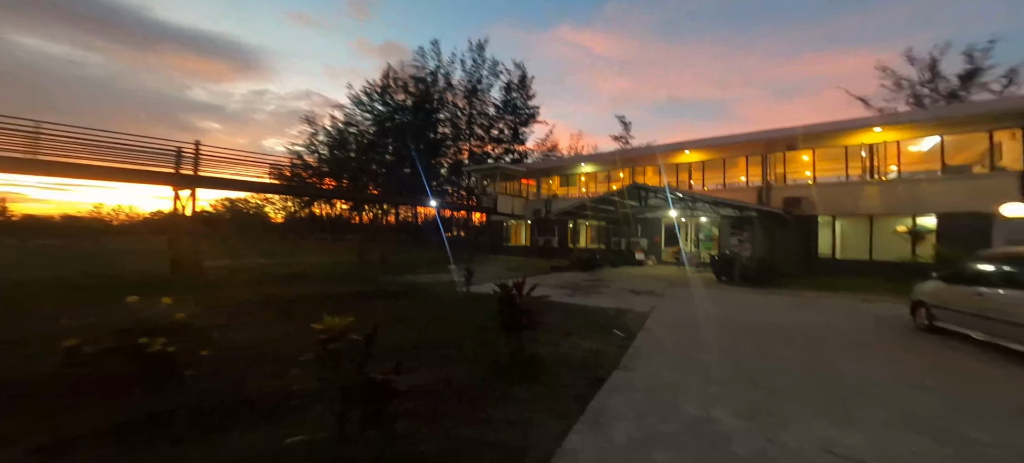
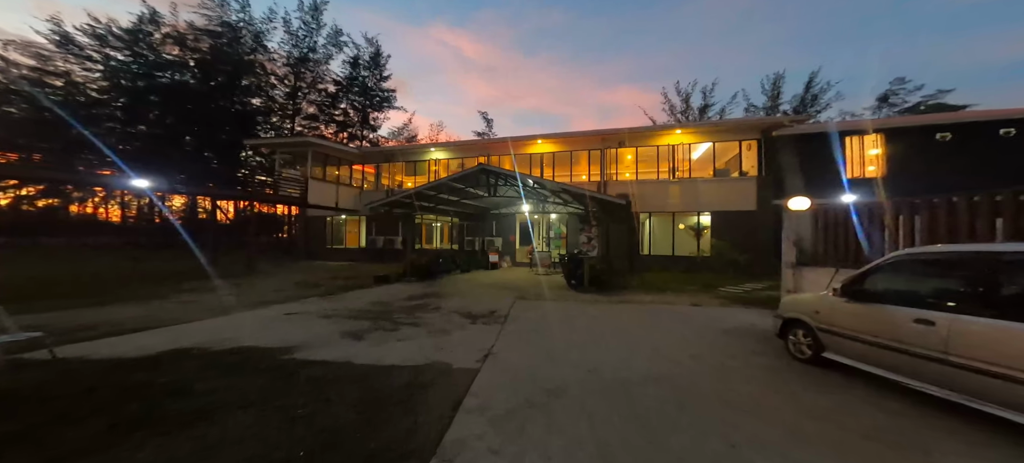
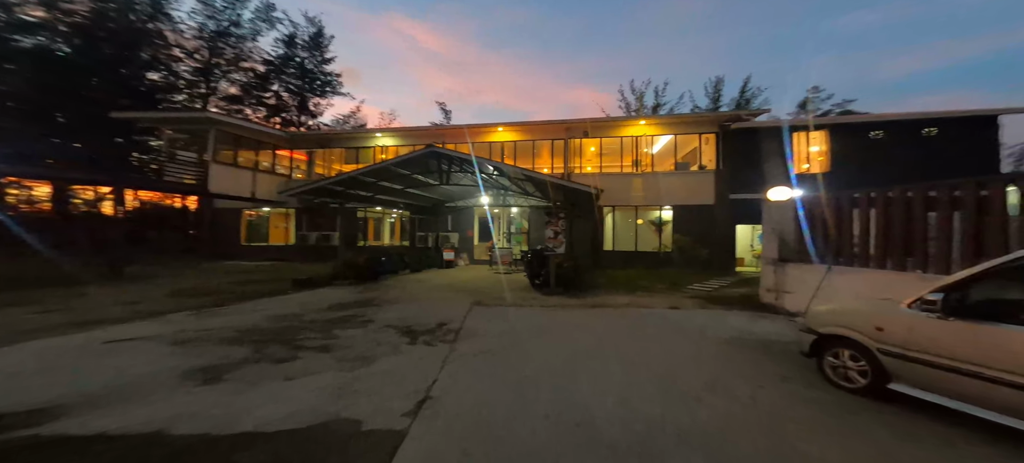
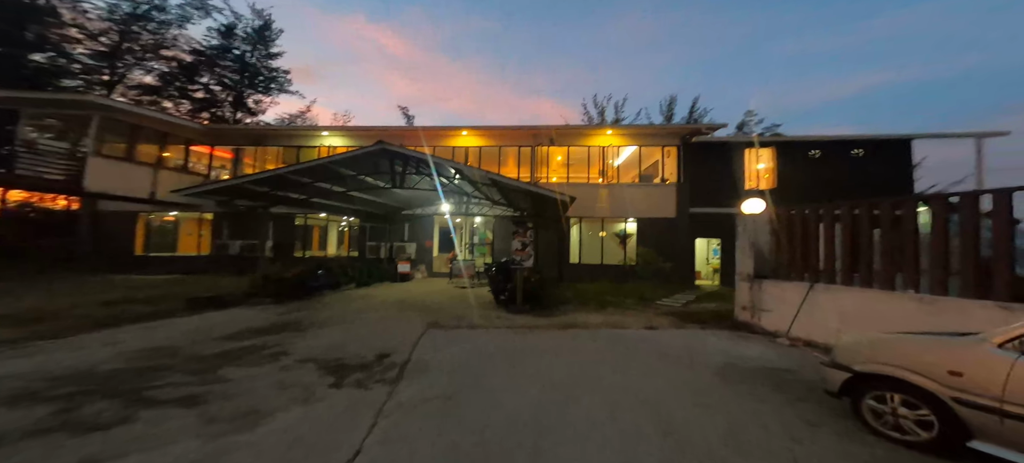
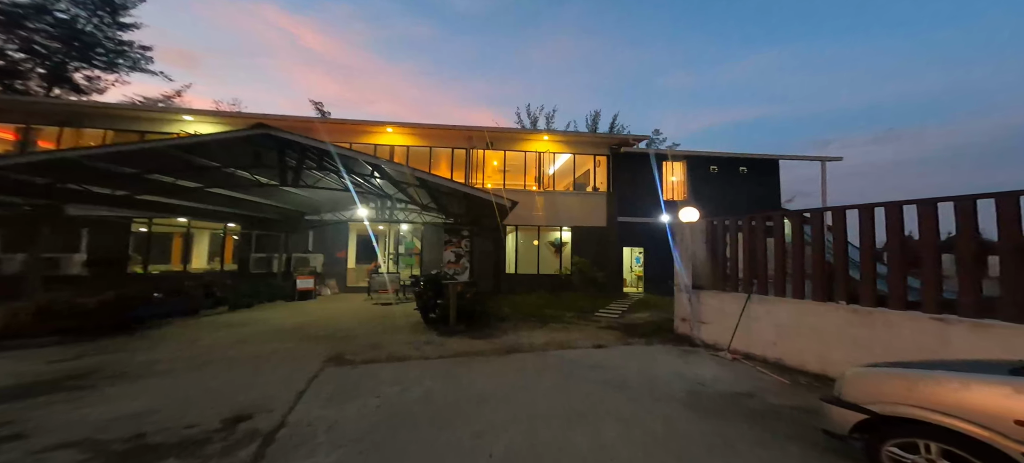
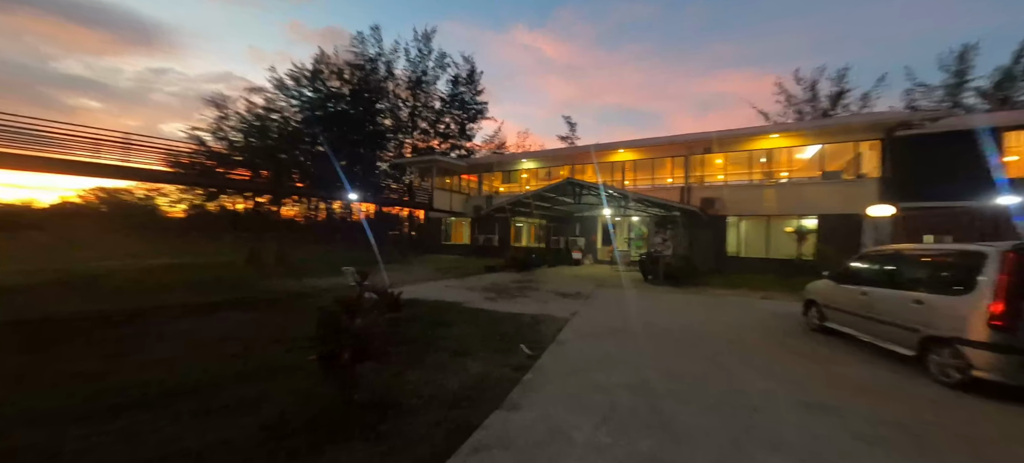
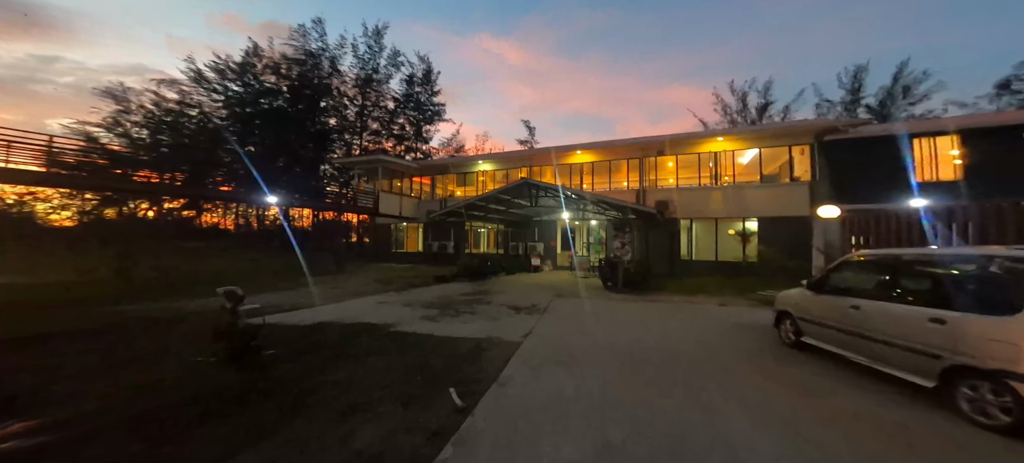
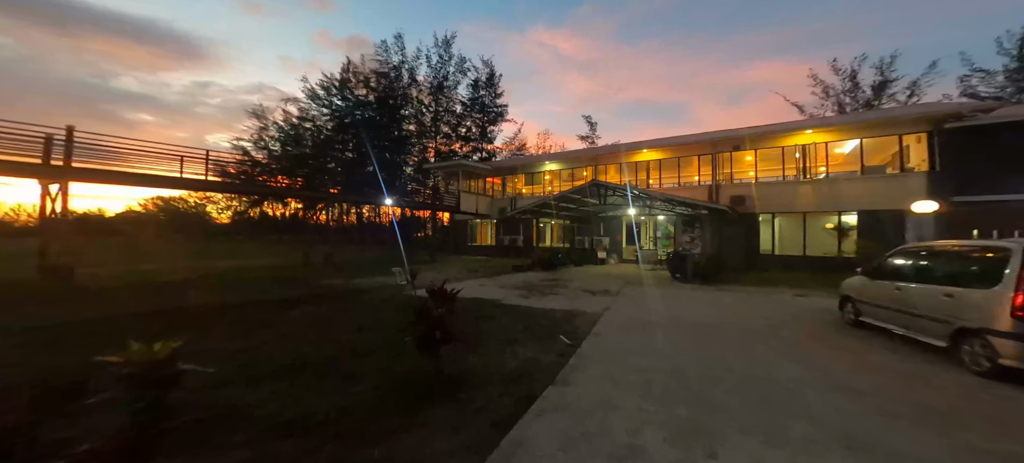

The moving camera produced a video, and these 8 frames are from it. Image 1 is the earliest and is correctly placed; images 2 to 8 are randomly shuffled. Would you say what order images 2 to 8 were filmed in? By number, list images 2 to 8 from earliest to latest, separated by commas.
8, 6, 7, 2, 3, 4, 5
